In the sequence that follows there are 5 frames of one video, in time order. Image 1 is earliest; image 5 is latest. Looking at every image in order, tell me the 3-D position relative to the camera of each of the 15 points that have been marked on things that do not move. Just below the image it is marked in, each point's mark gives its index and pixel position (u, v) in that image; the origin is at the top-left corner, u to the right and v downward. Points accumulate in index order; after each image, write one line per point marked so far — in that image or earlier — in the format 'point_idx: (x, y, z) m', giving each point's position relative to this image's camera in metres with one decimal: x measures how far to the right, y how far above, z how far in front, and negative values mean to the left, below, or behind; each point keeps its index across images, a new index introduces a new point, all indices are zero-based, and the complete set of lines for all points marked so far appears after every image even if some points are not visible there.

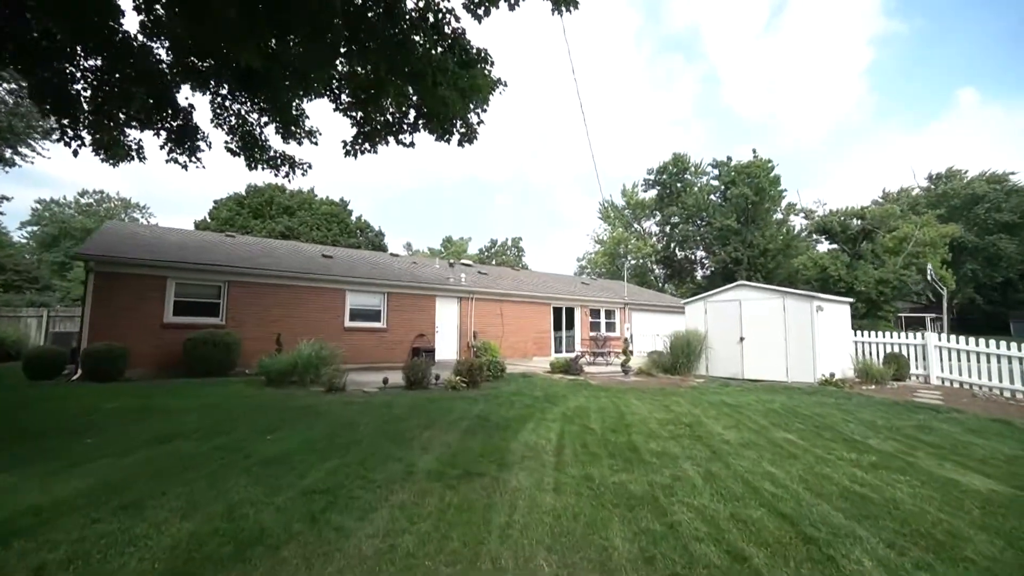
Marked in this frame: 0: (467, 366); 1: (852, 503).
0: (-0.9, -1.5, +9.0) m
1: (+2.5, -1.6, +3.4) m
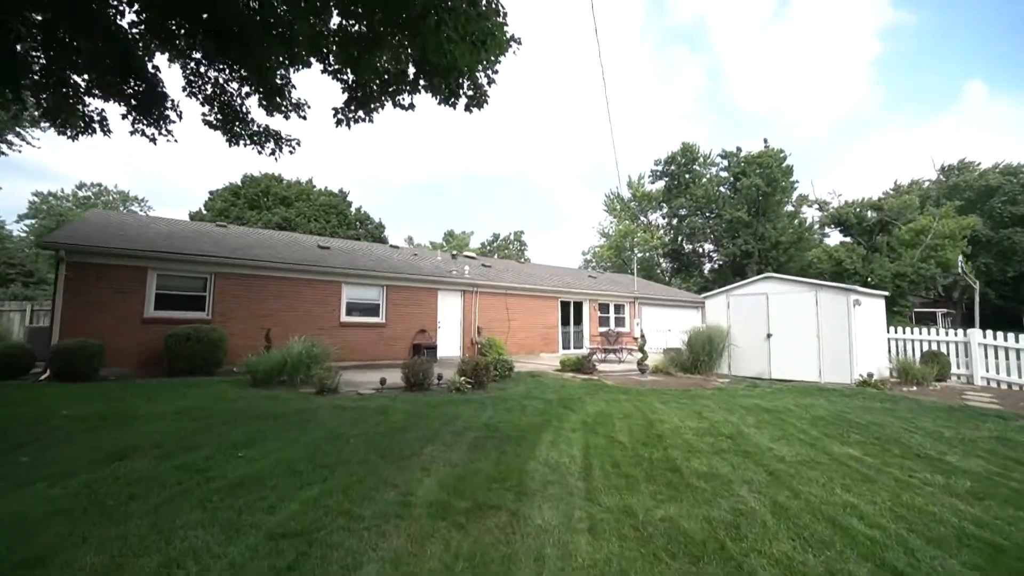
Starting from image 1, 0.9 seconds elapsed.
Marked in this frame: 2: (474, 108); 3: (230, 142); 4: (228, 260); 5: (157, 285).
0: (-0.7, -1.4, +8.2) m
1: (+2.7, -1.5, +2.6) m
2: (-0.5, +2.3, +5.8) m
3: (-4.2, +2.2, +6.9) m
4: (-6.3, +0.7, +10.3) m
5: (-7.5, +0.1, +9.8) m
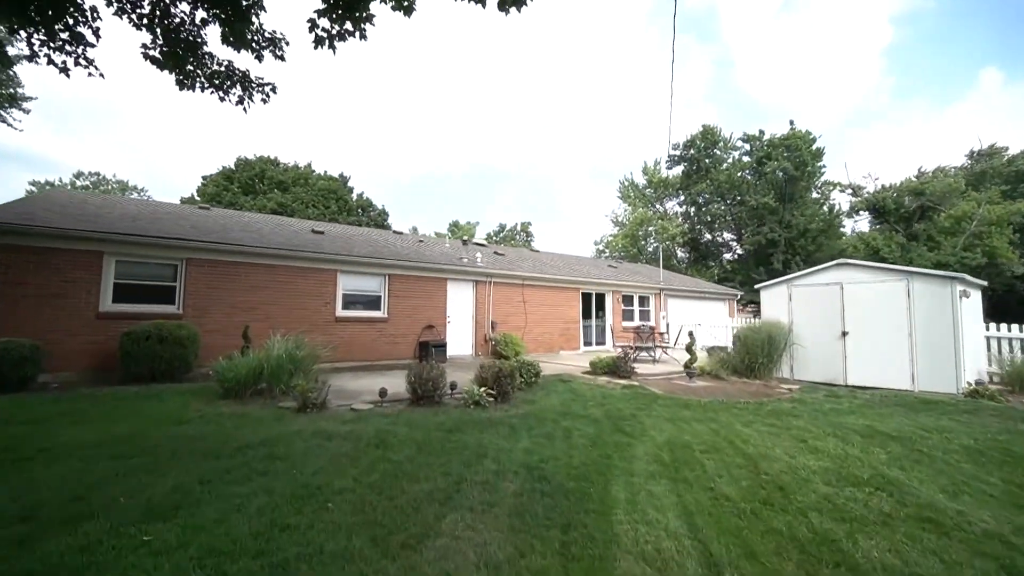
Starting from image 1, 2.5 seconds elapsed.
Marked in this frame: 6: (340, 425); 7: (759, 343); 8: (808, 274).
0: (-0.3, -1.2, +6.6) m
1: (+3.1, -1.4, +1.0) m
2: (-0.1, +2.4, +4.2) m
3: (-3.8, +2.3, +5.3) m
4: (-5.9, +0.9, +8.7) m
5: (-7.1, +0.3, +8.2) m
6: (-1.8, -1.5, +5.0) m
7: (+4.8, -1.1, +9.0) m
8: (+5.7, +0.3, +9.0) m
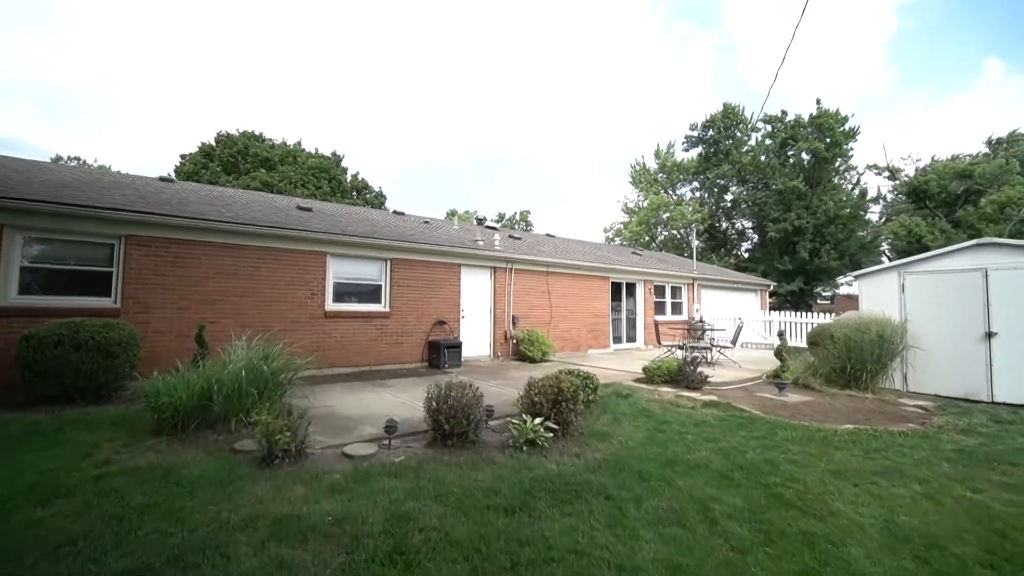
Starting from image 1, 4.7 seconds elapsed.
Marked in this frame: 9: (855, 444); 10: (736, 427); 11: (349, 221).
0: (+0.4, -1.0, +4.6) m
1: (+3.8, -1.4, -0.9) m
2: (+0.6, +2.5, +2.1) m
3: (-3.1, +2.5, +3.2) m
4: (-5.3, +1.1, +6.6) m
5: (-6.5, +0.5, +6.1) m
6: (-1.2, -1.4, +3.0) m
7: (+5.4, -0.9, +7.0) m
8: (+6.4, +0.5, +7.0) m
9: (+3.3, -1.5, +4.5) m
10: (+2.4, -1.5, +5.1) m
11: (-3.7, +1.5, +10.6) m
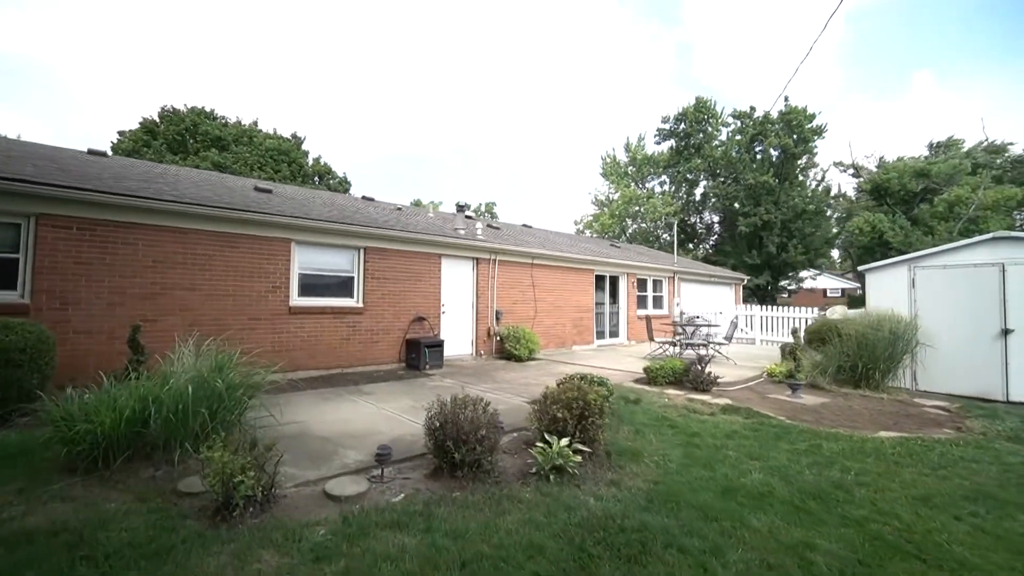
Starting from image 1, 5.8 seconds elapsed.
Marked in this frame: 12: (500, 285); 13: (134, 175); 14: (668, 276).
0: (+0.5, -1.0, +3.9) m
1: (+4.3, -1.4, -1.4) m
2: (+1.0, +2.5, +1.3) m
3: (-2.9, +2.5, +2.1) m
4: (-5.2, +1.2, +5.4) m
5: (-6.4, +0.6, +4.8) m
6: (-0.9, -1.3, +2.1) m
7: (+5.4, -0.8, +6.7) m
8: (+6.3, +0.5, +6.7) m
9: (+3.4, -1.4, +4.0) m
10: (+2.5, -1.5, +4.5) m
11: (-4.0, +1.7, +9.4) m
12: (-0.3, +0.1, +10.4) m
13: (-6.3, +1.9, +7.6) m
14: (+5.2, +0.4, +15.3) m
